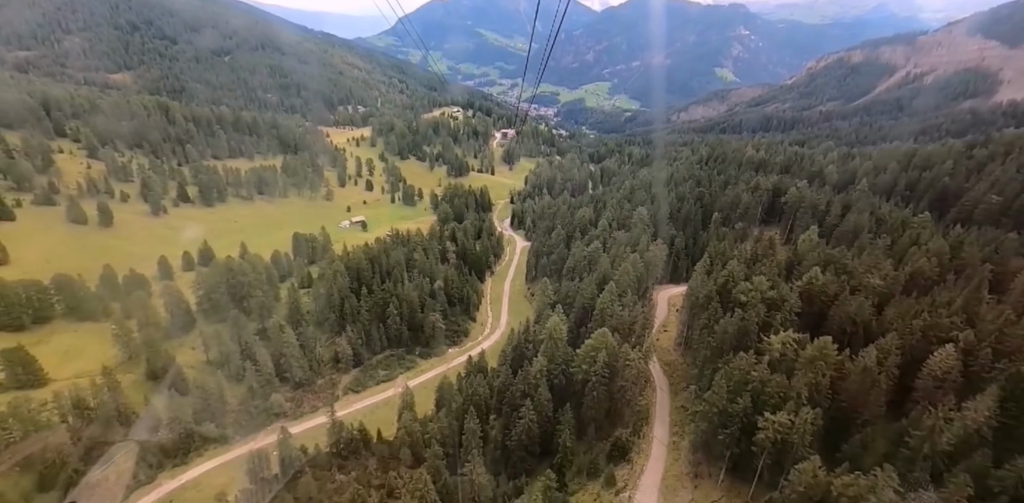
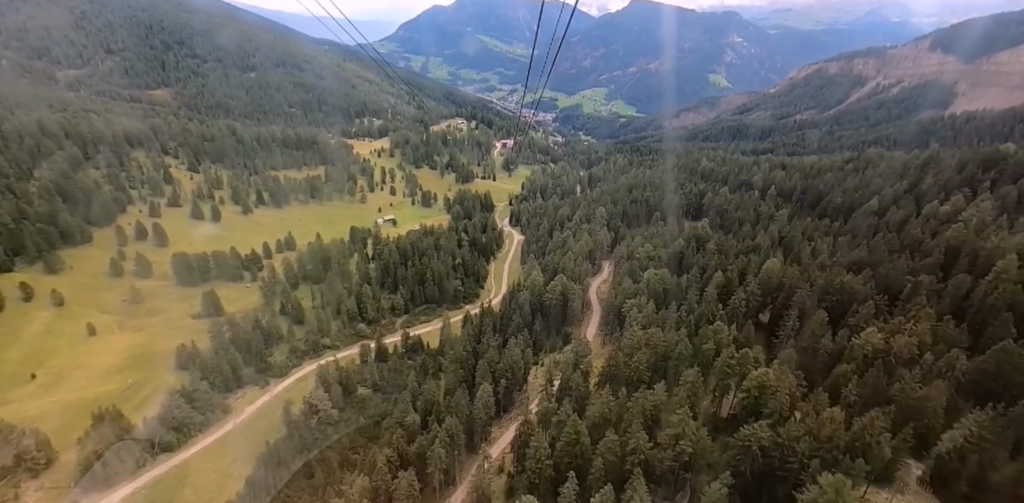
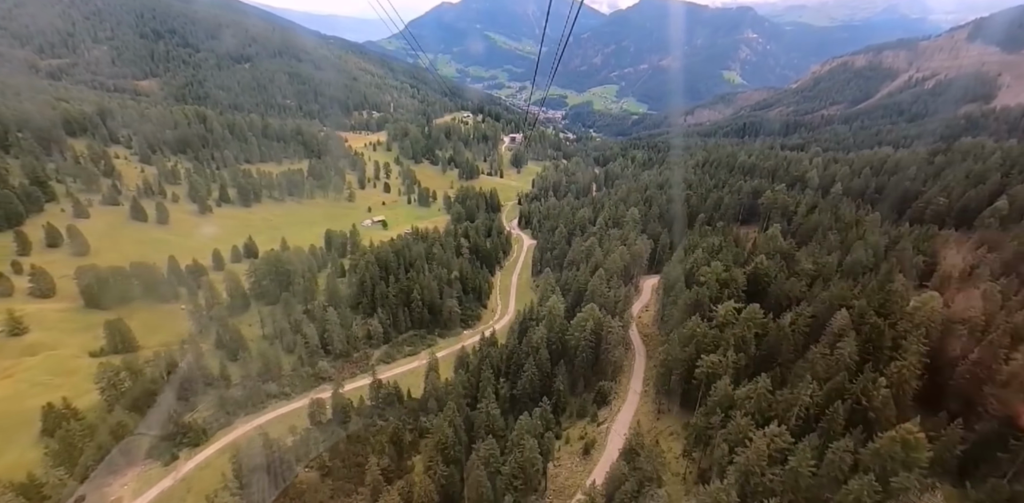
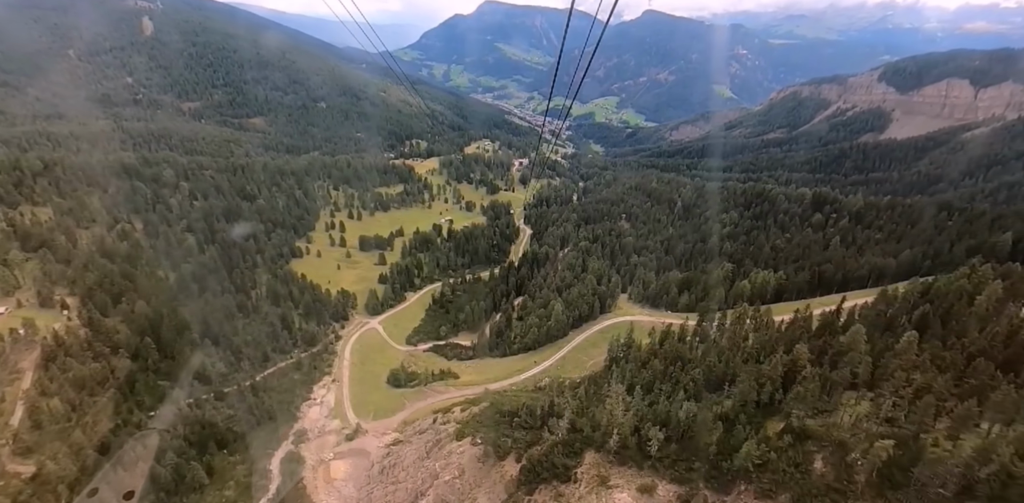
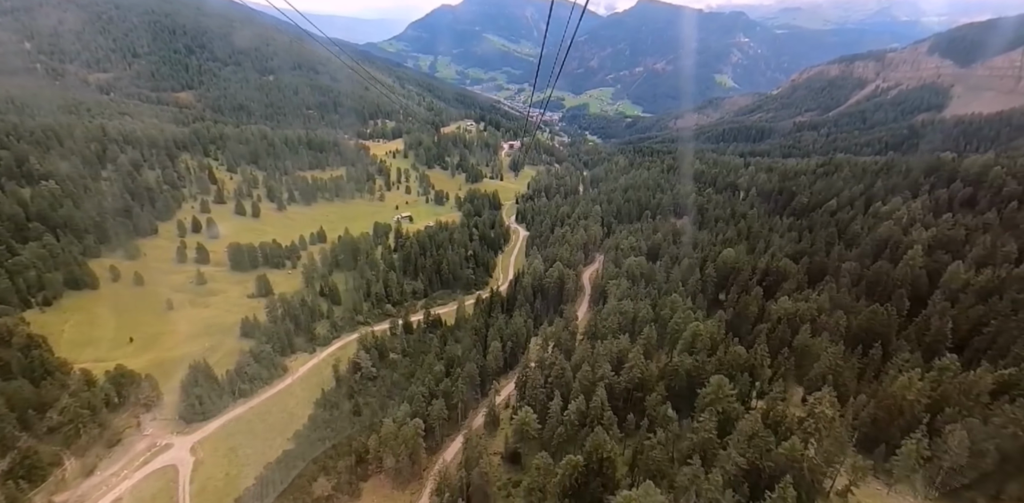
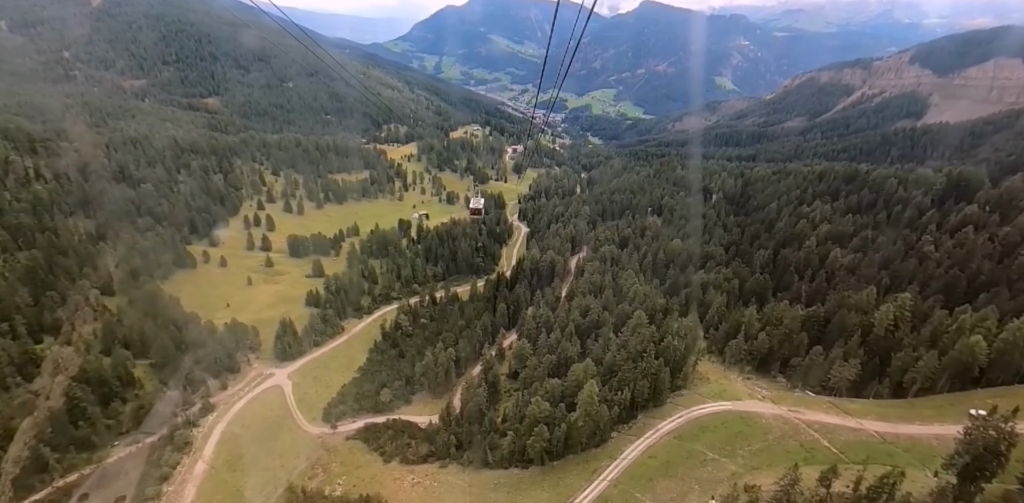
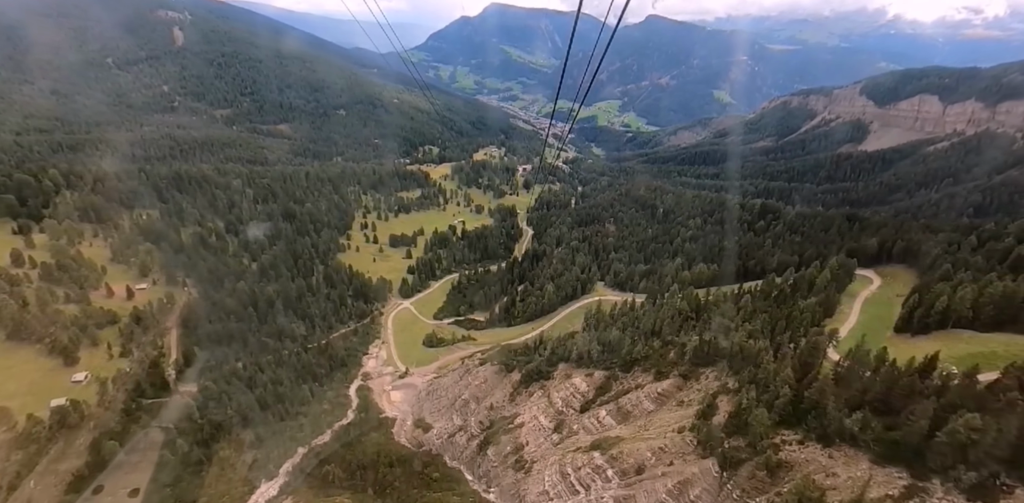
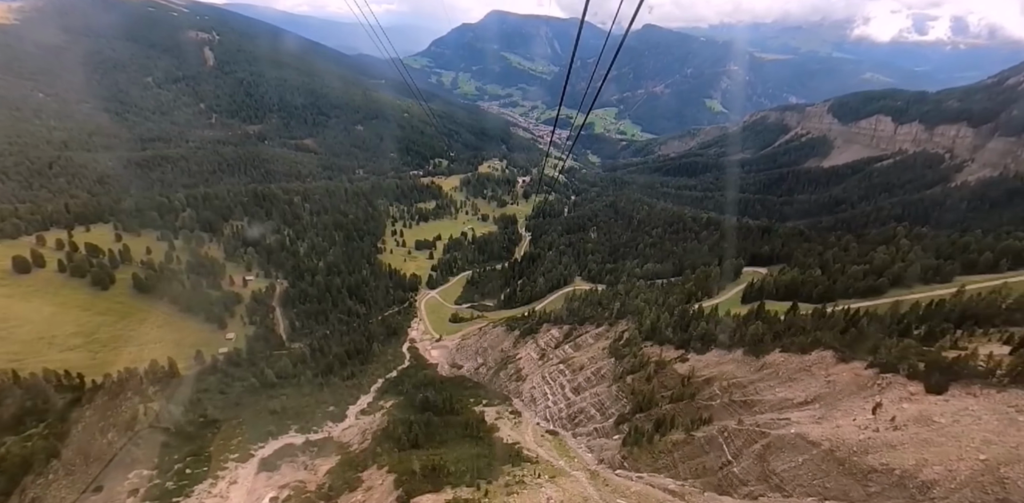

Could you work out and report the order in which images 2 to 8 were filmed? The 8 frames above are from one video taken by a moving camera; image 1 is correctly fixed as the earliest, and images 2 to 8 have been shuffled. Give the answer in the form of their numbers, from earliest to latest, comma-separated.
3, 2, 5, 6, 4, 7, 8
